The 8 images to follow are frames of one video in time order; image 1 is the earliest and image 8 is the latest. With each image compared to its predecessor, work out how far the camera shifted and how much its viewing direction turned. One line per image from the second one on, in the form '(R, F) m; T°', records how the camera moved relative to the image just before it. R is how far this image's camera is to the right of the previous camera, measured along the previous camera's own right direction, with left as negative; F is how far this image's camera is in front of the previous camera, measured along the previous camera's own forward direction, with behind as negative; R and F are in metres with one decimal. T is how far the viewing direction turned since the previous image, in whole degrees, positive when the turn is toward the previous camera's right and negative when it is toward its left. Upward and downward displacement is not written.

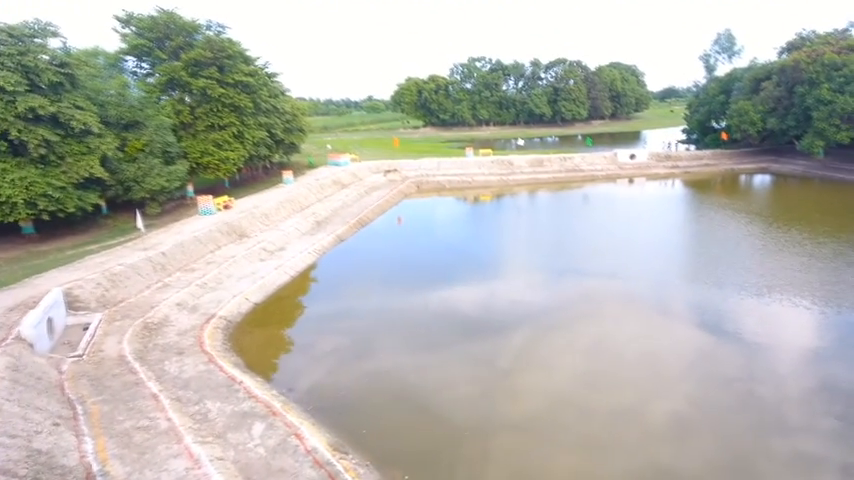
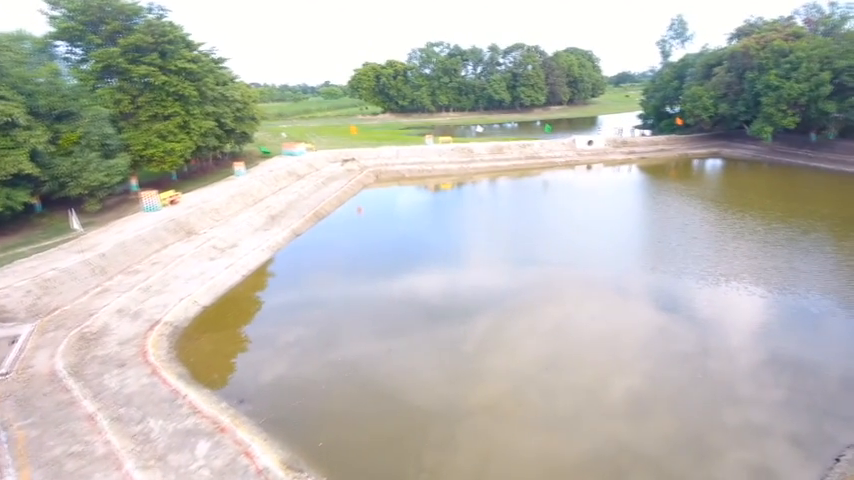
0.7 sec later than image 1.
(+0.1, +0.5) m; +4°
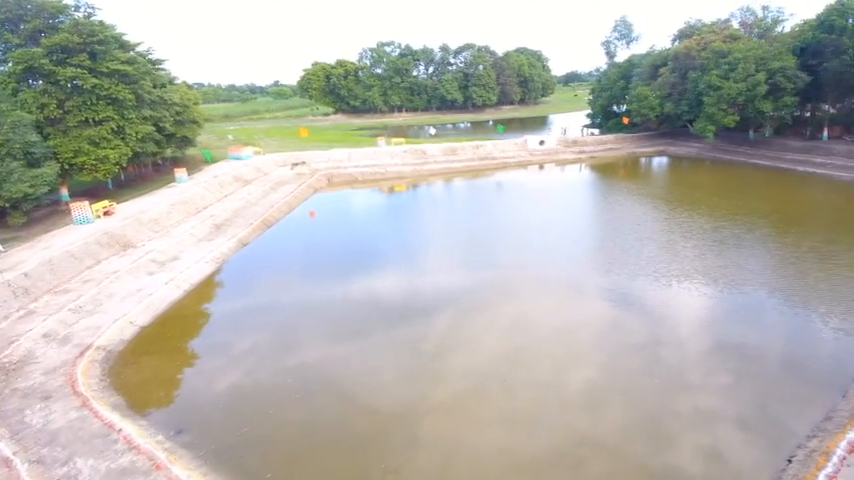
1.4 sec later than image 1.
(+0.1, +0.4) m; +5°
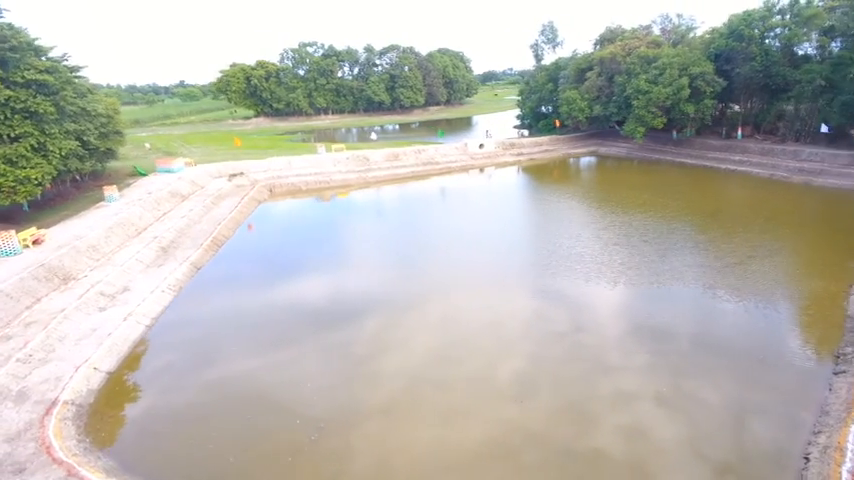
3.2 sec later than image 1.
(-1.5, +0.4) m; +8°
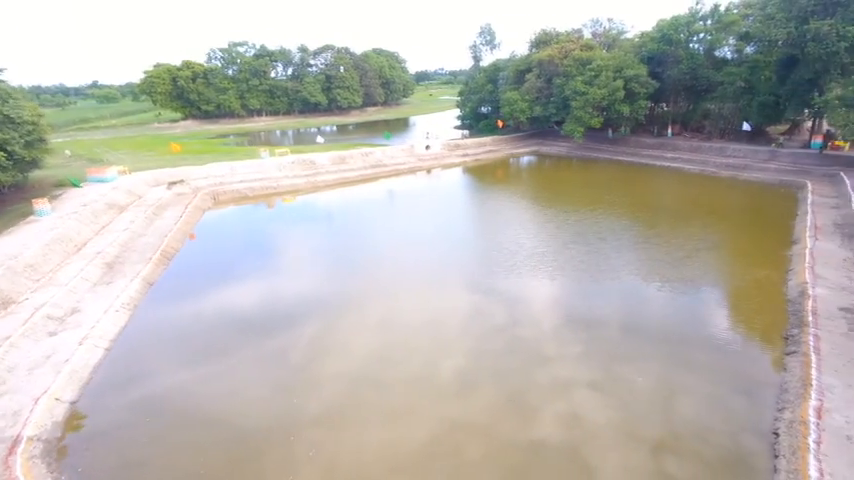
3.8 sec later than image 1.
(-0.9, 0.0) m; +7°
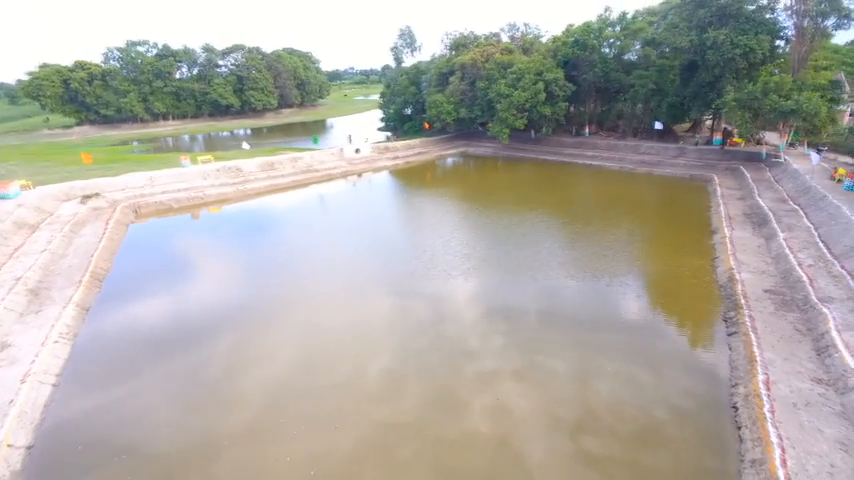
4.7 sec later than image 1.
(-1.2, -0.1) m; +9°
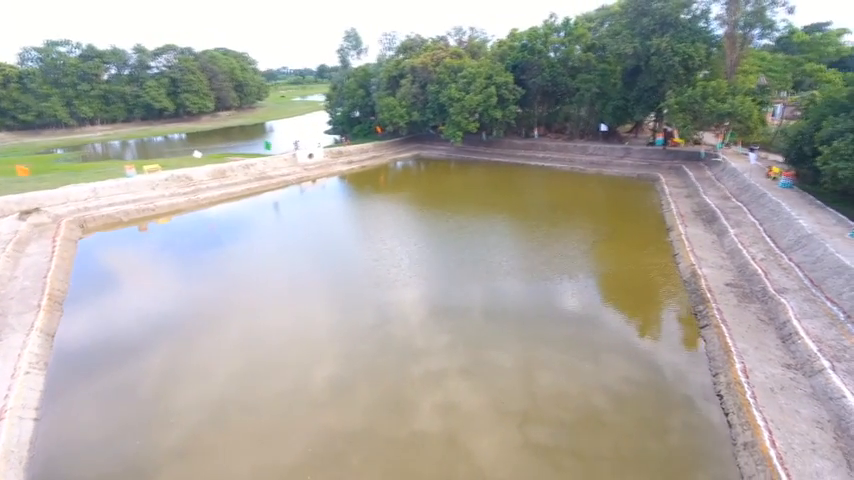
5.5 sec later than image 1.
(-1.2, -0.1) m; +6°
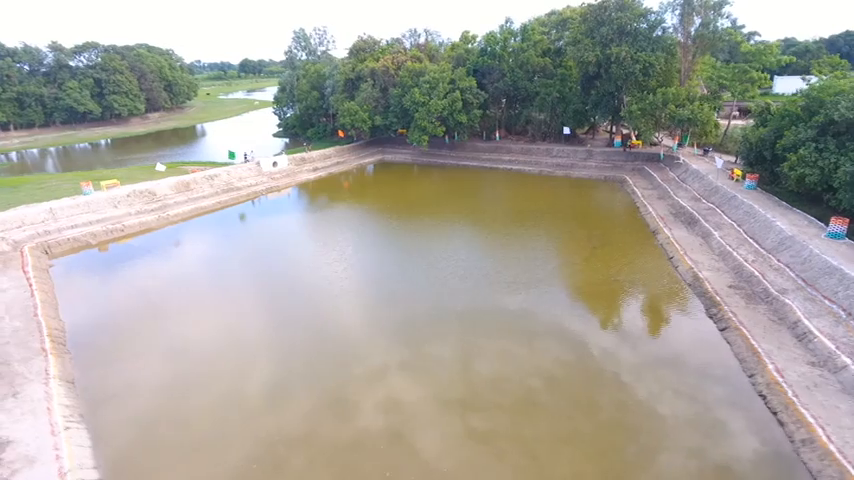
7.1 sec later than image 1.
(-2.9, 0.0) m; +8°
